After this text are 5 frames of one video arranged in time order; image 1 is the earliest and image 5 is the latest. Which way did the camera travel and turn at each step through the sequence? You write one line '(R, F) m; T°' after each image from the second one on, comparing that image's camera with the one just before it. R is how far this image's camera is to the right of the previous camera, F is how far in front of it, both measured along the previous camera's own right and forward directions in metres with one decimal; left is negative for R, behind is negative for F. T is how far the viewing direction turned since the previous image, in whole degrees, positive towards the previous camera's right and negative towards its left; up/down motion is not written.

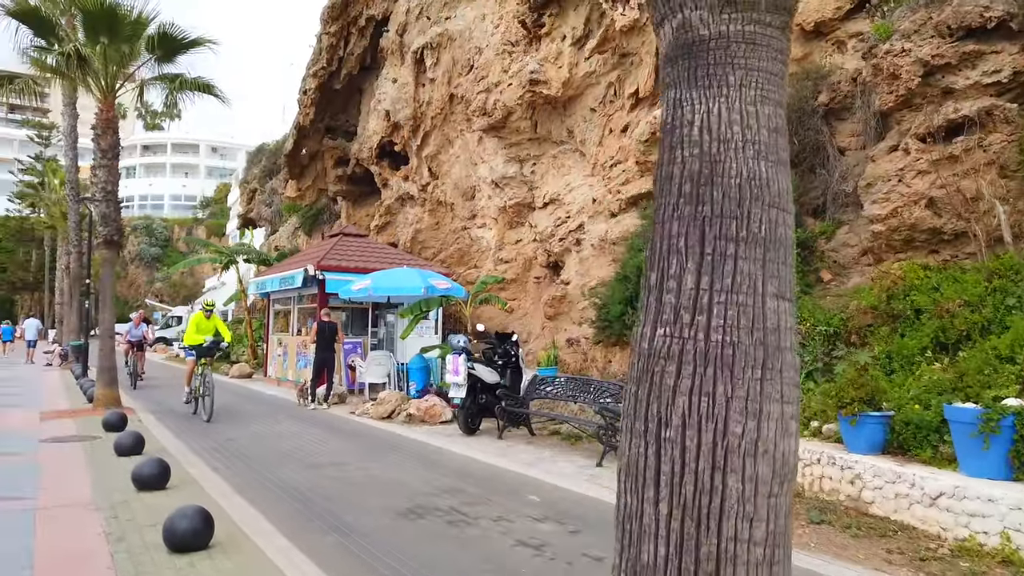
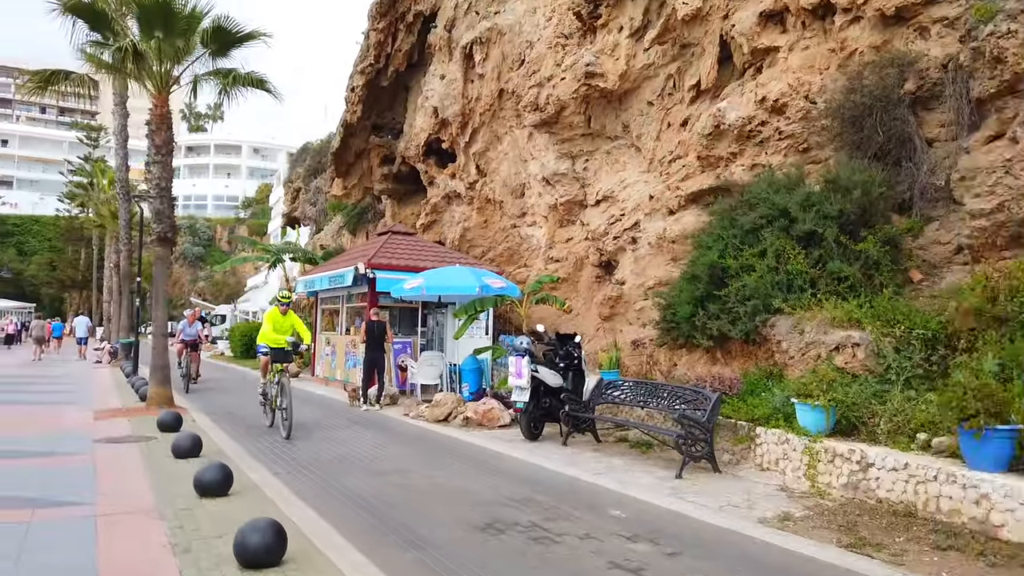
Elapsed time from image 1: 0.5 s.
(-0.4, +0.4) m; -3°
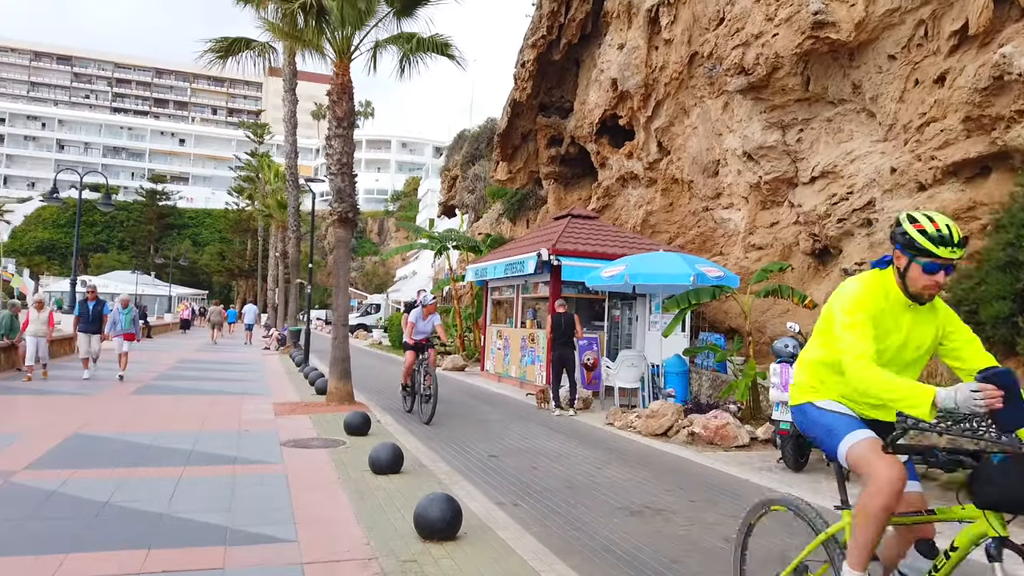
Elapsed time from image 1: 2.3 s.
(-1.2, +1.7) m; -10°
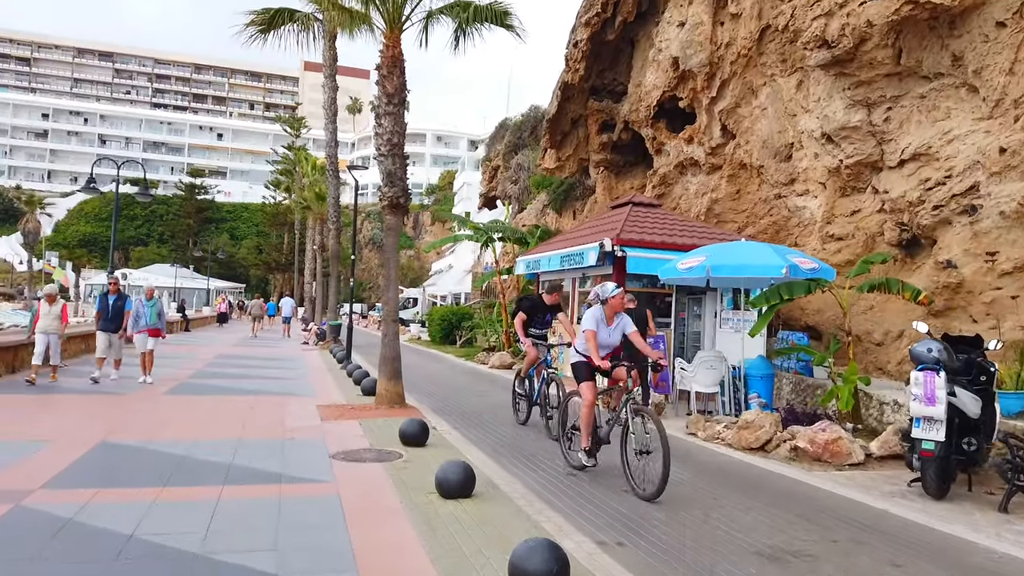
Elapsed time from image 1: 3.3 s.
(-0.5, +1.0) m; -2°
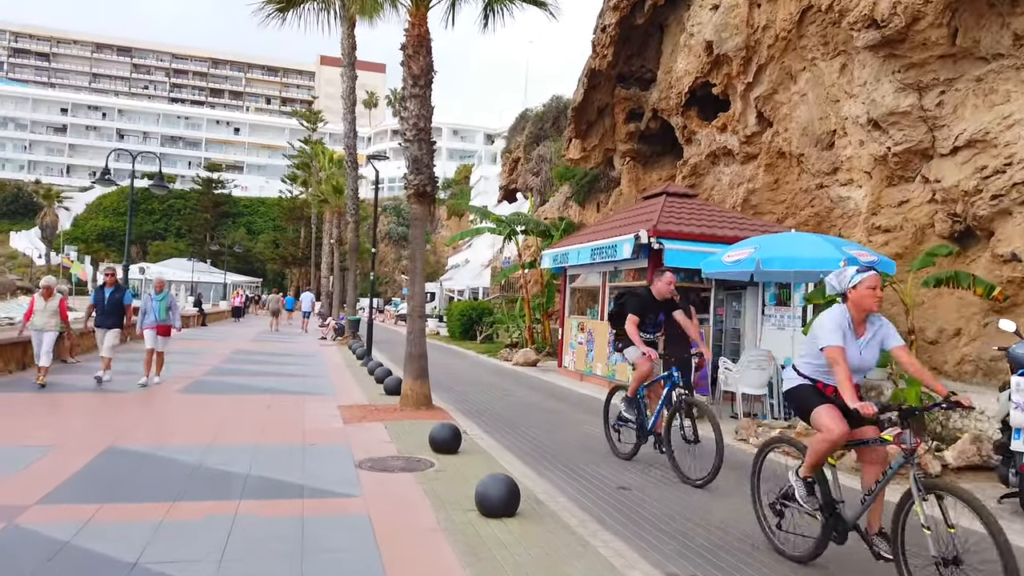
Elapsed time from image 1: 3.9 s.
(-0.2, +0.6) m; -1°
